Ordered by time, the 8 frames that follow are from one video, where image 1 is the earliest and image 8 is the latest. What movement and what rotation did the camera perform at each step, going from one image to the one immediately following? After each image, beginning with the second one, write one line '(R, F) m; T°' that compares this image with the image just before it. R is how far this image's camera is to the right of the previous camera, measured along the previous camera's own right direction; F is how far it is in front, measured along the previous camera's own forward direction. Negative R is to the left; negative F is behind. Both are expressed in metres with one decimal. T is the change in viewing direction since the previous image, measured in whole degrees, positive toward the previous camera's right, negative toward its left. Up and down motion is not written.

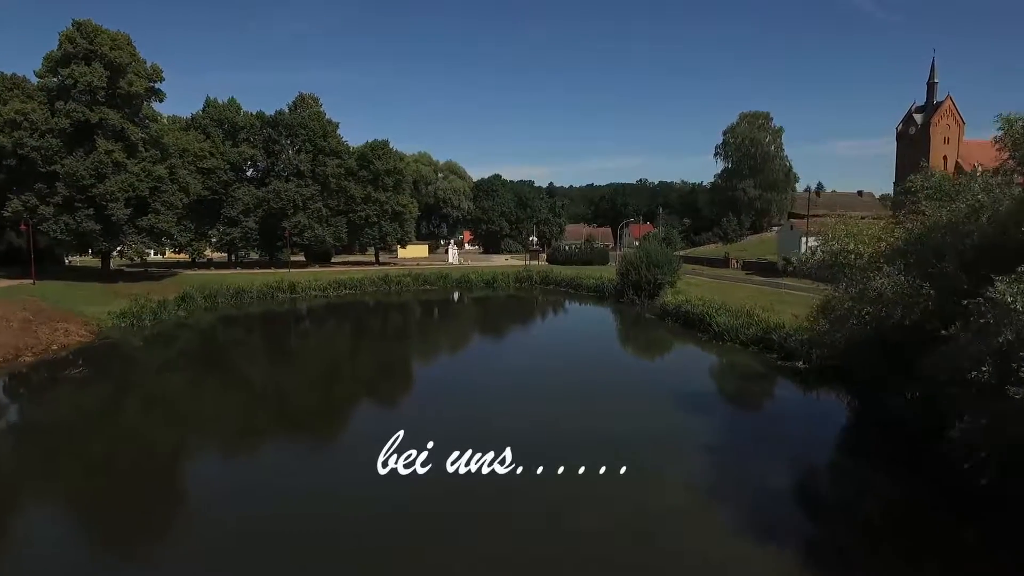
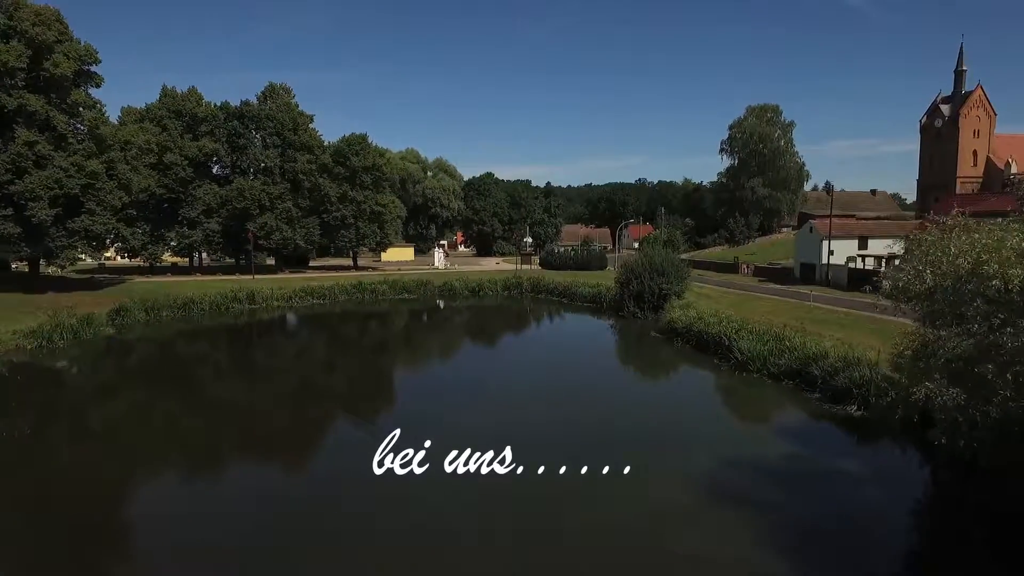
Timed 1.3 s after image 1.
(+0.8, +4.7) m; 0°
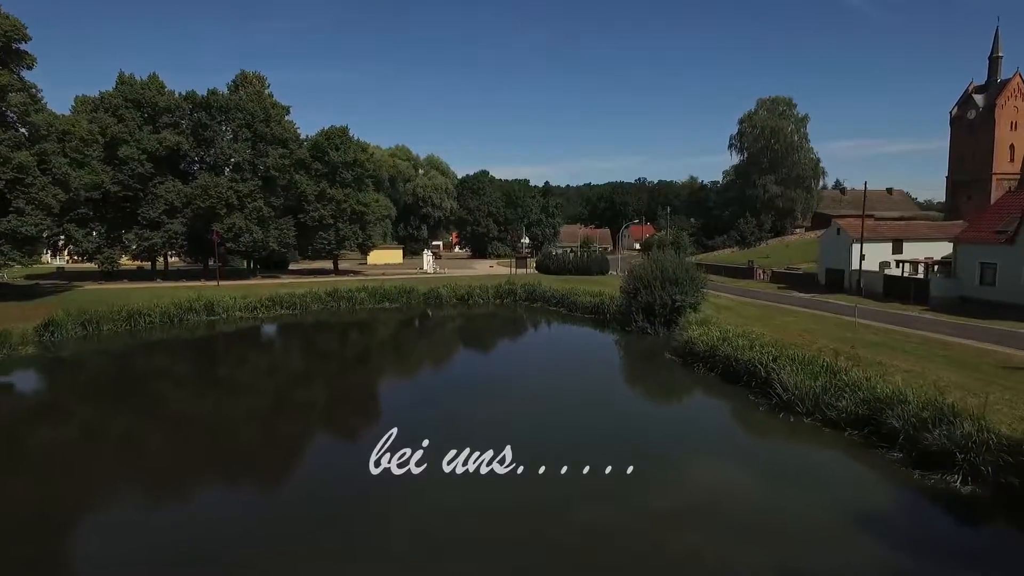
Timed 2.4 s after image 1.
(+0.4, +4.3) m; 0°
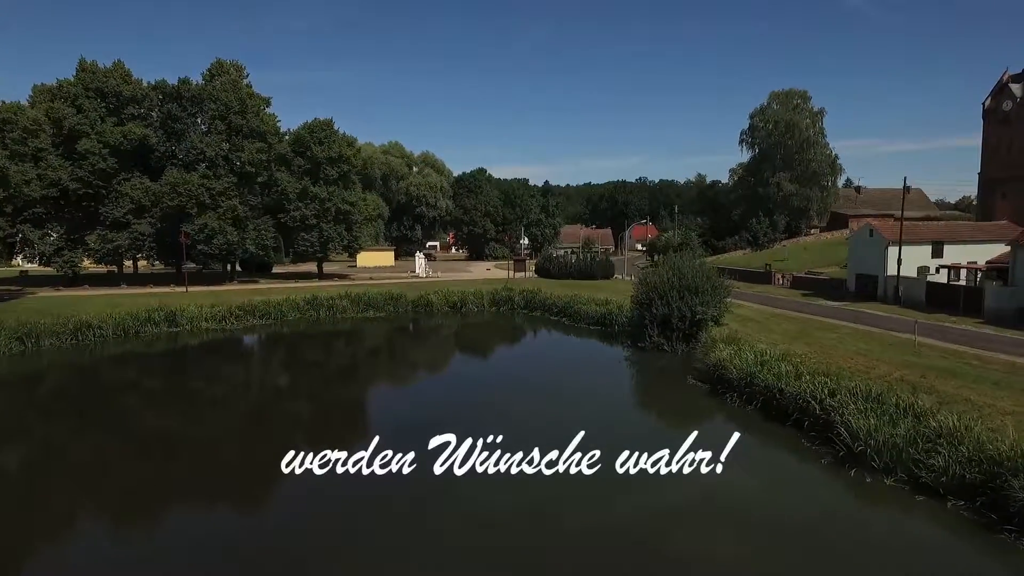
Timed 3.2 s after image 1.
(+0.1, +3.6) m; 0°
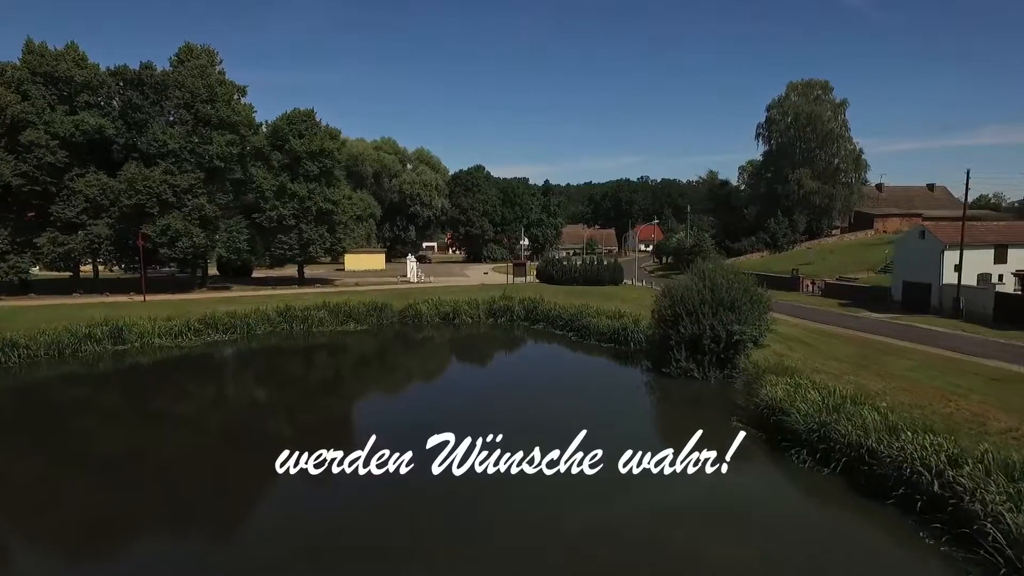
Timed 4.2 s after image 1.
(+0.1, +4.1) m; 0°
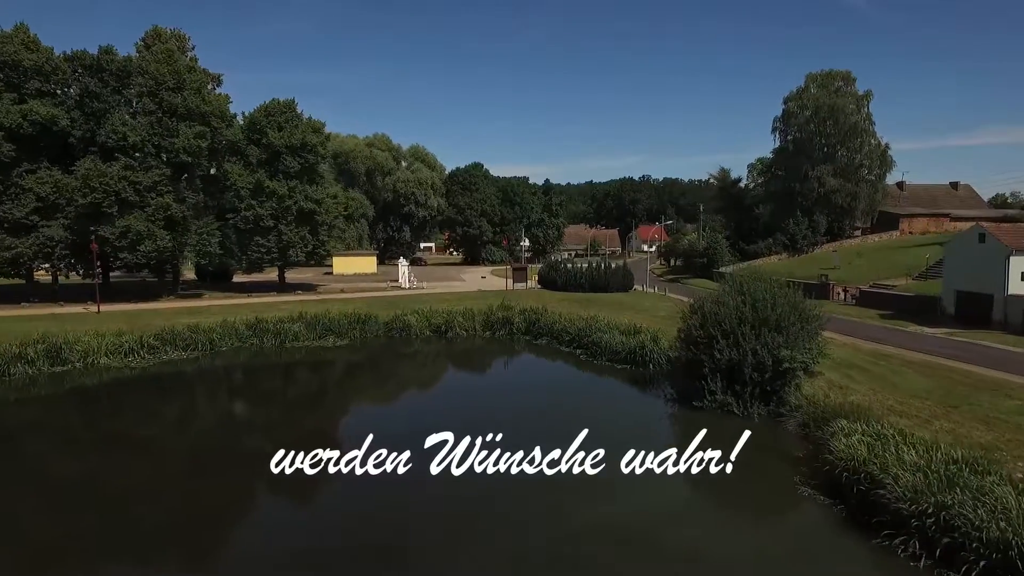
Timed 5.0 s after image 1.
(0.0, +3.6) m; 0°
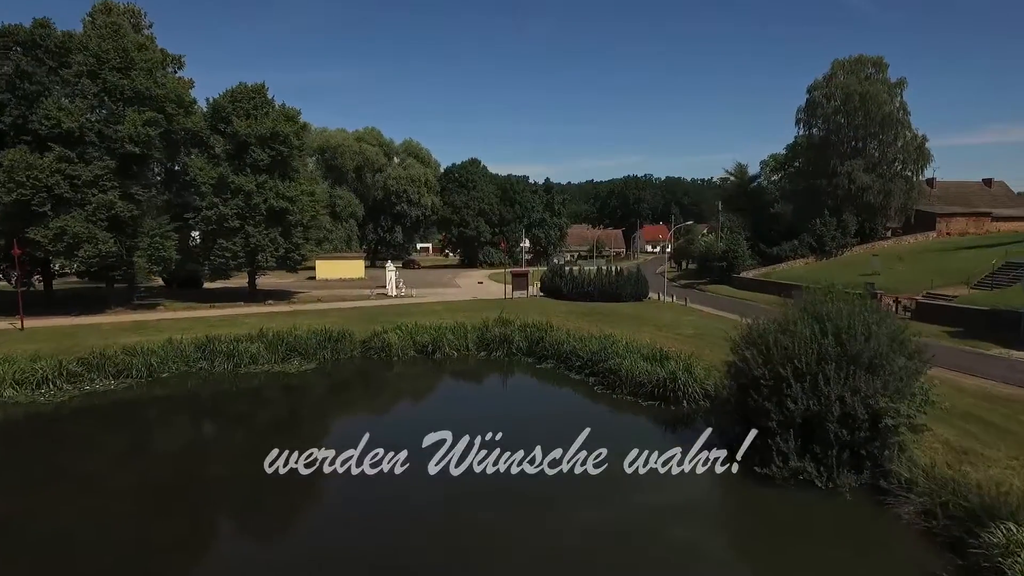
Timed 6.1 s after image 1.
(0.0, +4.5) m; 0°
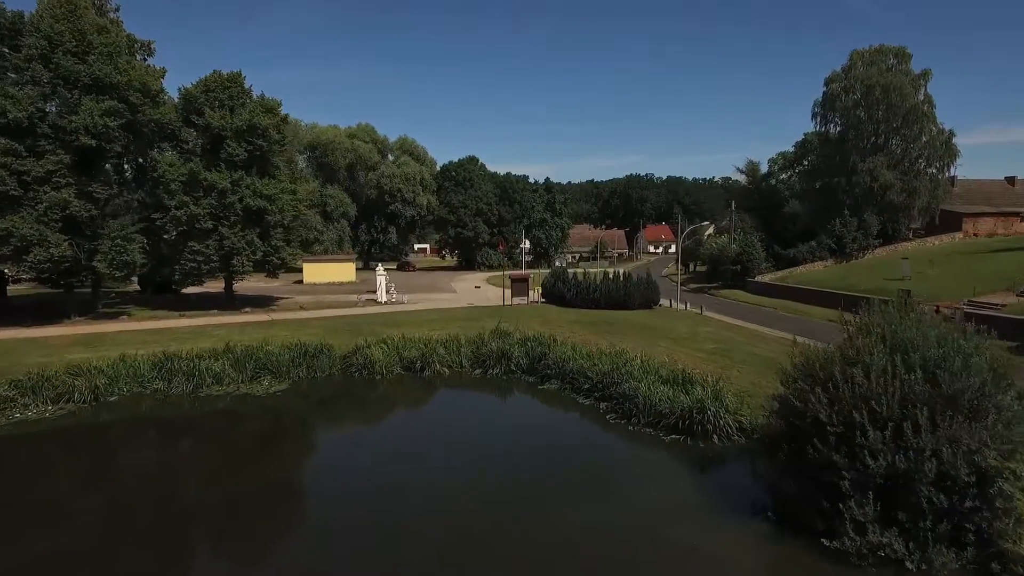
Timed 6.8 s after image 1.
(0.0, +2.8) m; 0°
